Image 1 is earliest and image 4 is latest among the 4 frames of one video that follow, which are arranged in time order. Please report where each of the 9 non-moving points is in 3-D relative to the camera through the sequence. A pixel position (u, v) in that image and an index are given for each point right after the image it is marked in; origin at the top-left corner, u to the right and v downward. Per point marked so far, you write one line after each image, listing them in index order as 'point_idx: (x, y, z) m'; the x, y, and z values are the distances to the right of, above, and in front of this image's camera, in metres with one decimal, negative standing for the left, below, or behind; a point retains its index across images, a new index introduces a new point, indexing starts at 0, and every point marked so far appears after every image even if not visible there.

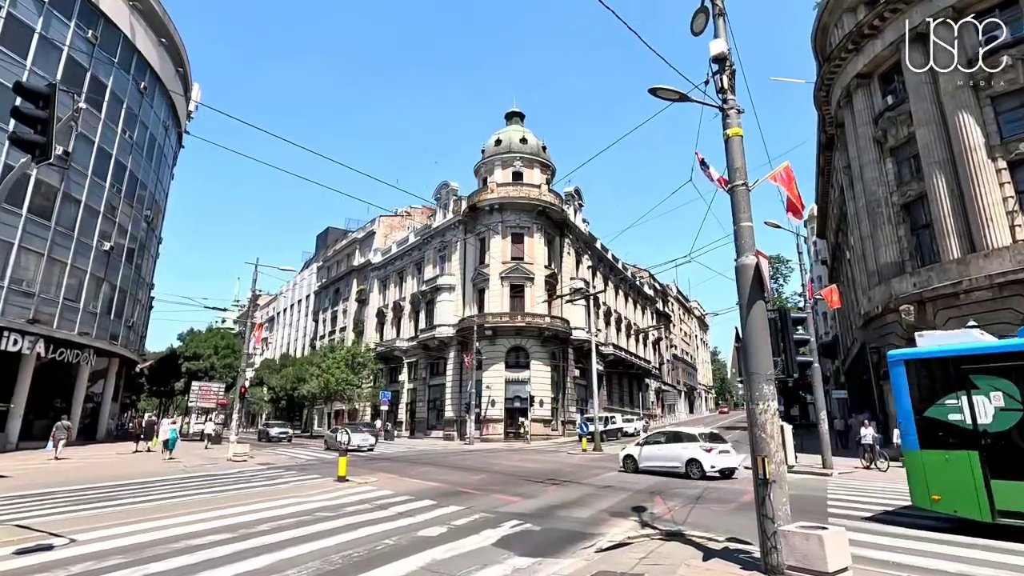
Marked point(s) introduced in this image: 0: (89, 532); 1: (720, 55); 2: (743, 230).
0: (-6.8, -3.9, +8.6) m
1: (+2.8, +3.2, +7.2) m
2: (+2.9, +0.7, +6.6) m
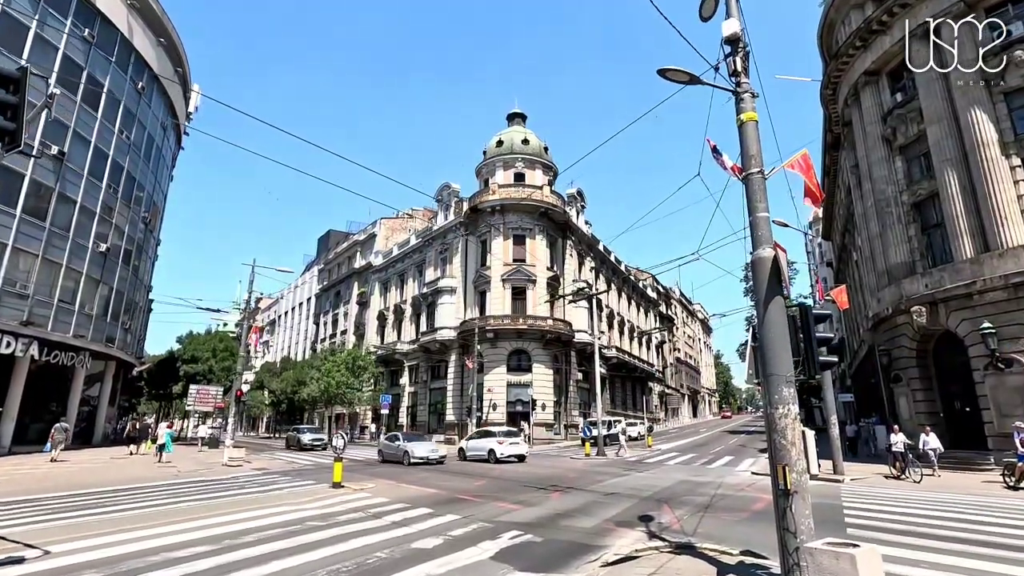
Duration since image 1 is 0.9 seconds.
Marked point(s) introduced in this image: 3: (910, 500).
0: (-6.8, -3.9, +8.2) m
1: (+2.8, +3.2, +6.8) m
2: (+2.9, +0.8, +6.2) m
3: (+9.4, -5.0, +12.6) m
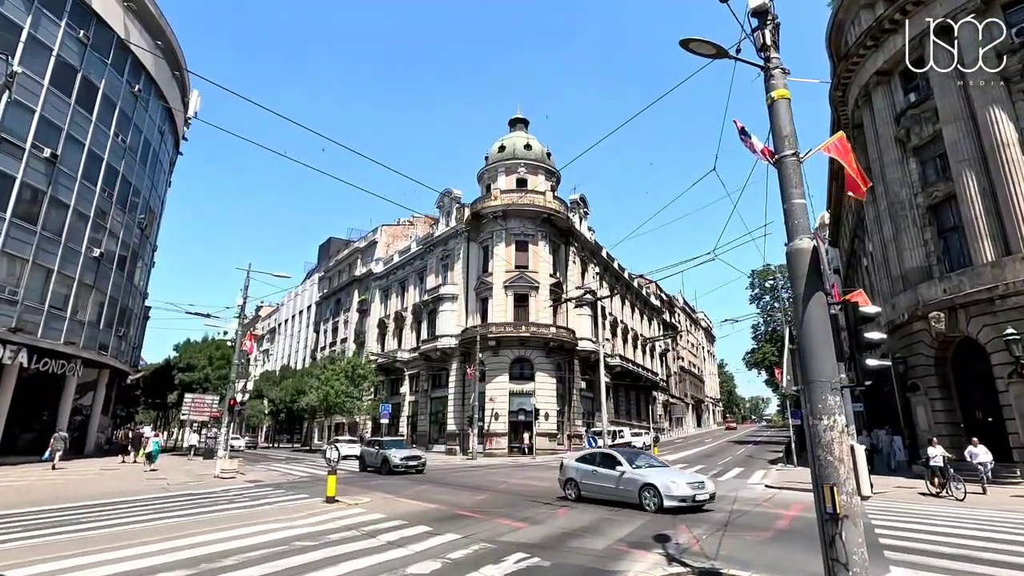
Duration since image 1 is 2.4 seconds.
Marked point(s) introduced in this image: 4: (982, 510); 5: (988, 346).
0: (-6.8, -3.9, +7.4) m
1: (+2.9, +3.3, +6.2) m
2: (+2.9, +0.8, +5.5) m
3: (+9.5, -5.1, +11.8) m
4: (+11.2, -5.3, +12.7) m
5: (+15.7, -1.9, +17.6) m
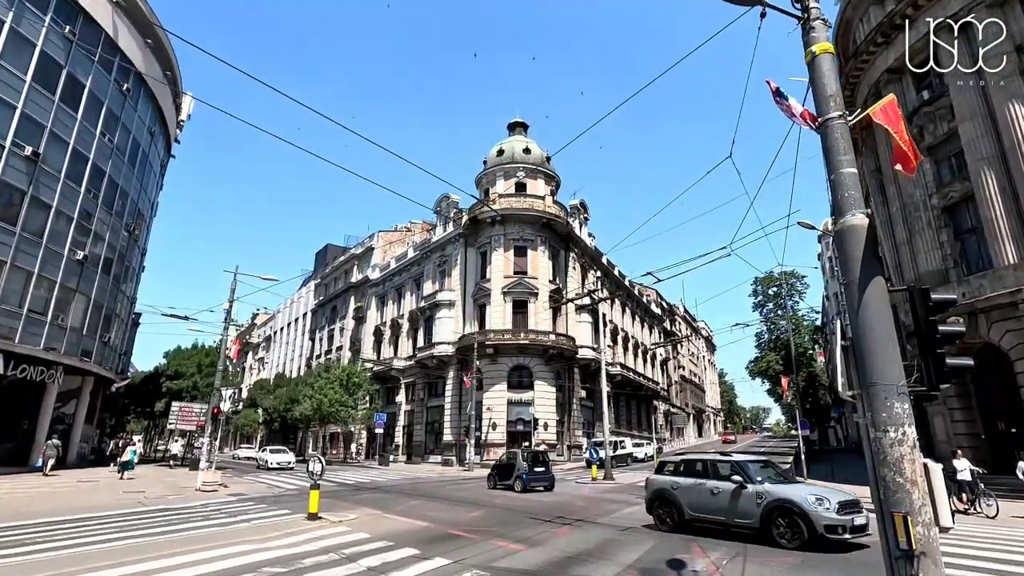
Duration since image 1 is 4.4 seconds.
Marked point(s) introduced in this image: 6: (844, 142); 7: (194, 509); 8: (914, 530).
0: (-6.8, -3.8, +6.5) m
1: (+2.9, +3.4, +5.4) m
2: (+2.9, +0.9, +4.6) m
3: (+9.4, -5.0, +10.8) m
4: (+11.1, -5.3, +11.7) m
5: (+15.7, -2.0, +16.7) m
6: (+3.0, +1.3, +4.7) m
7: (-8.6, -6.0, +14.5) m
8: (+2.8, -1.7, +3.7) m
